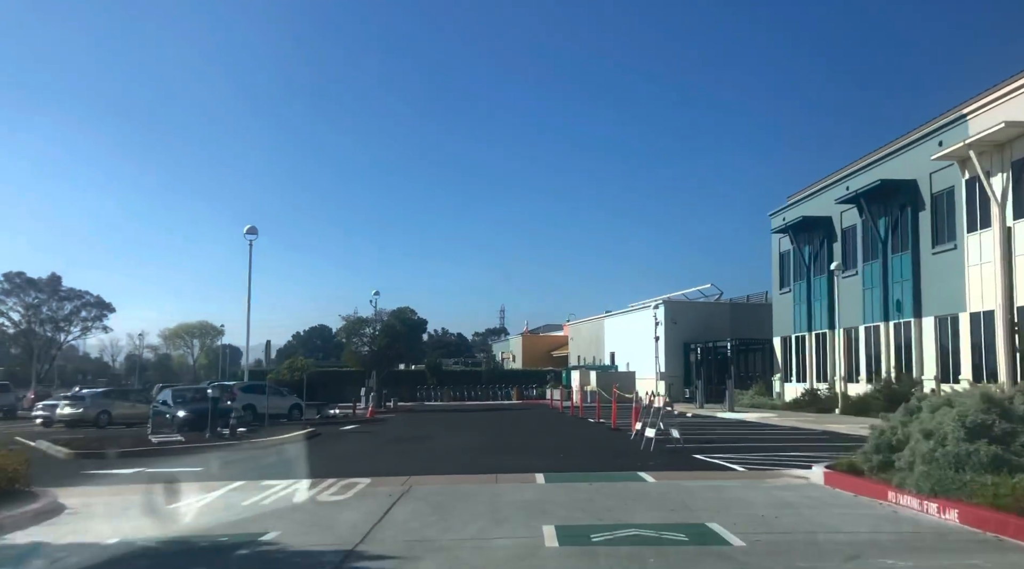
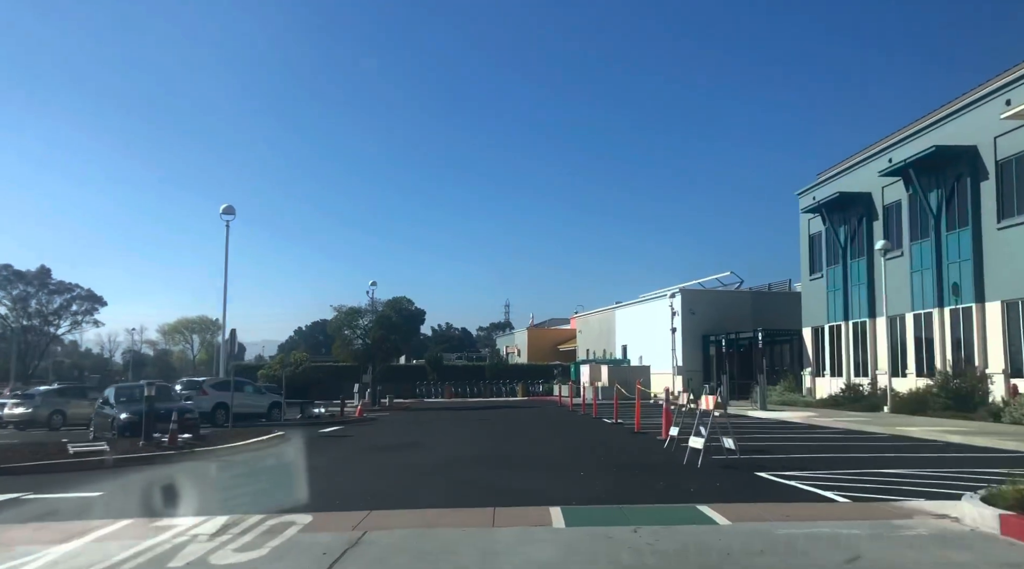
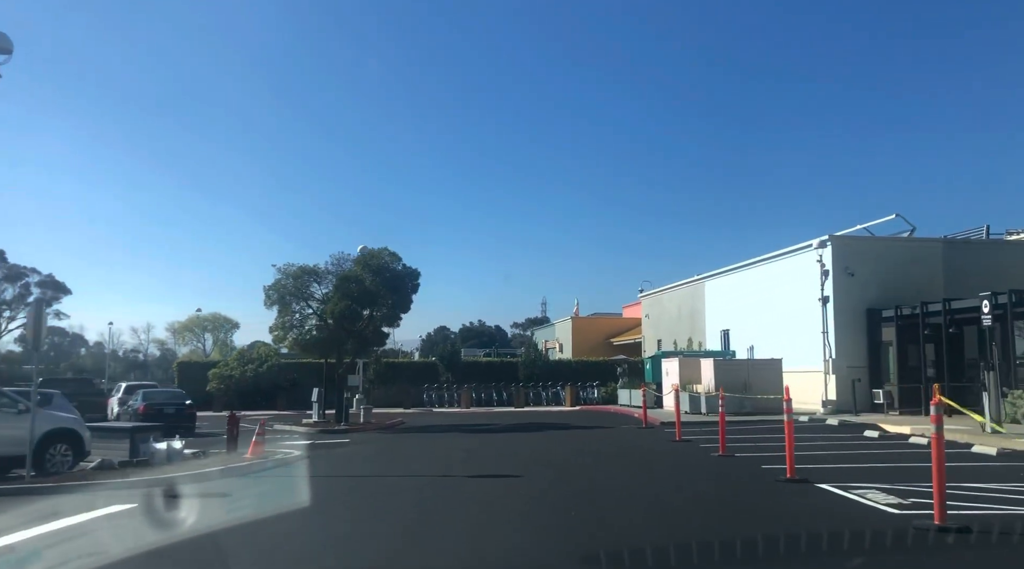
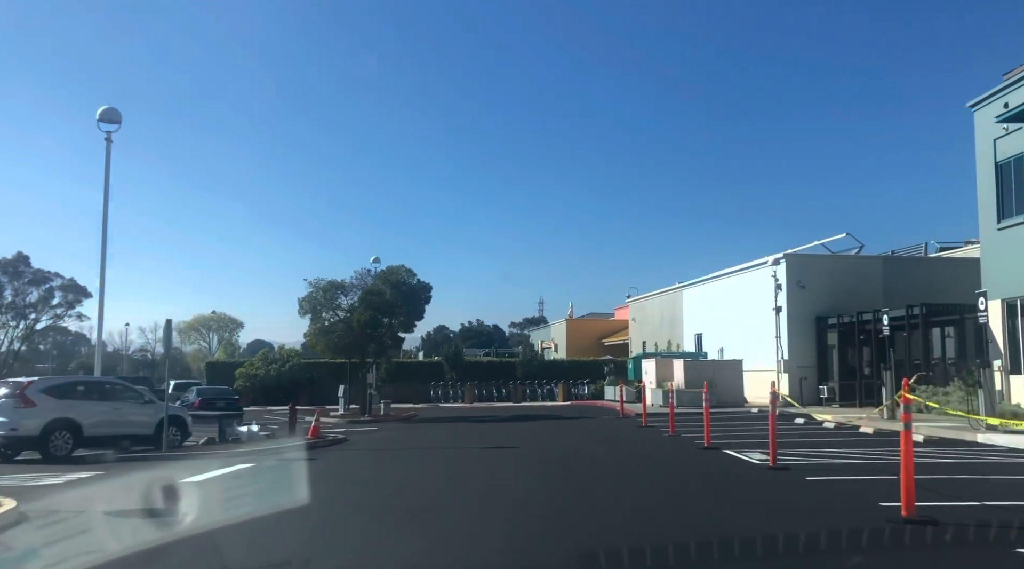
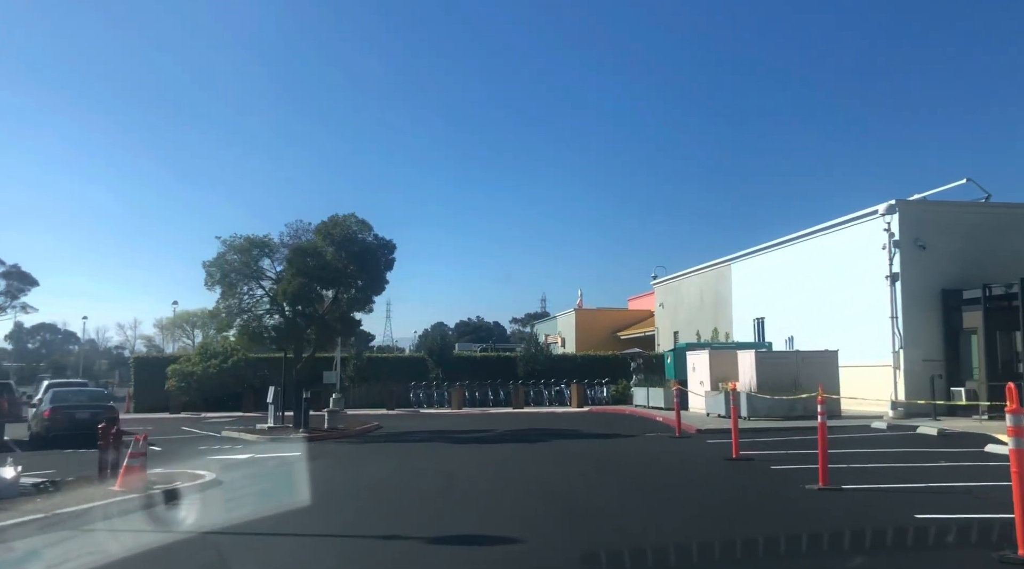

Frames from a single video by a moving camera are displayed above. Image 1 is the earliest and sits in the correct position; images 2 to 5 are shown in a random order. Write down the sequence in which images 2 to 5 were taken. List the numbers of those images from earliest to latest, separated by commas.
2, 4, 3, 5
